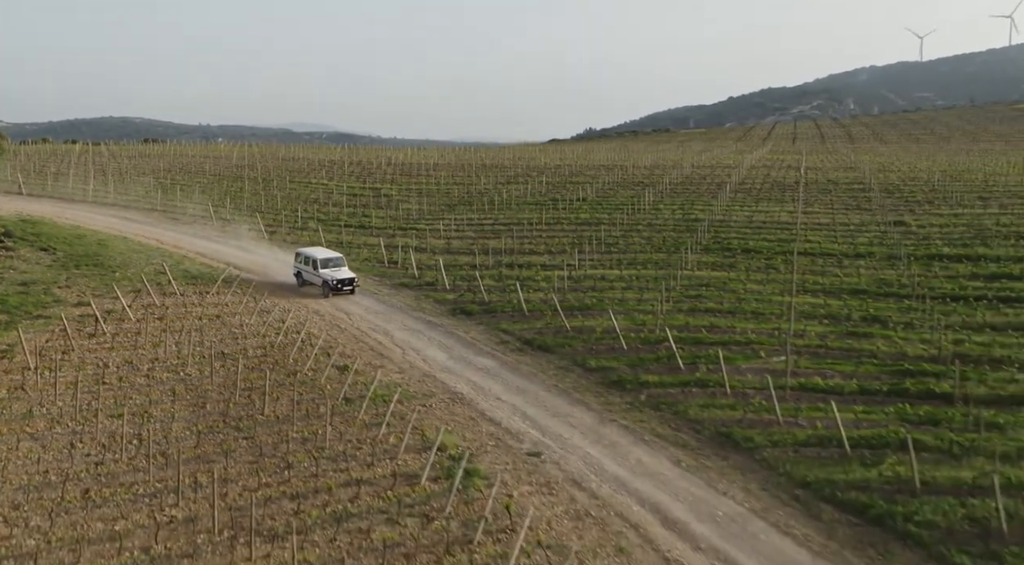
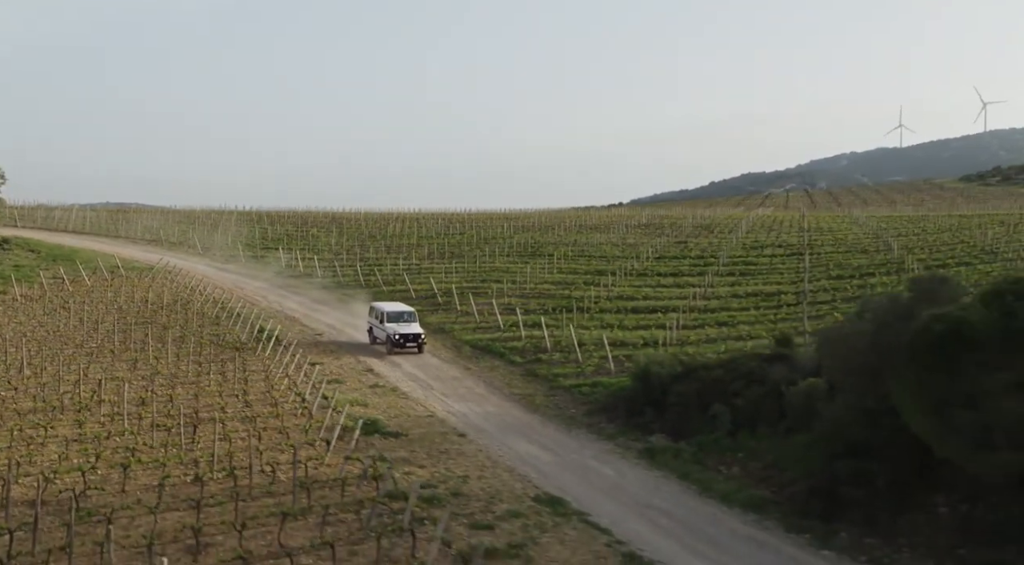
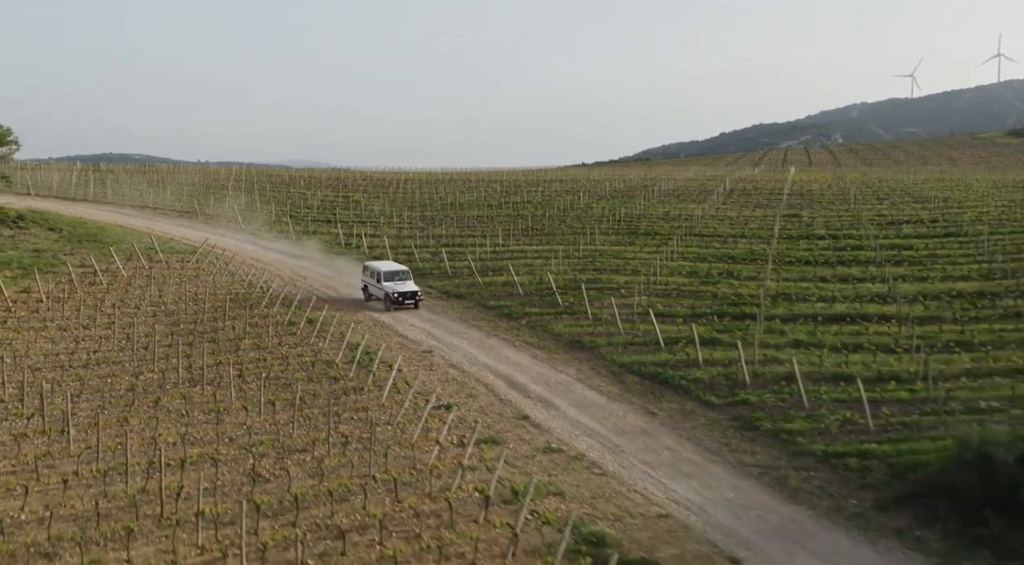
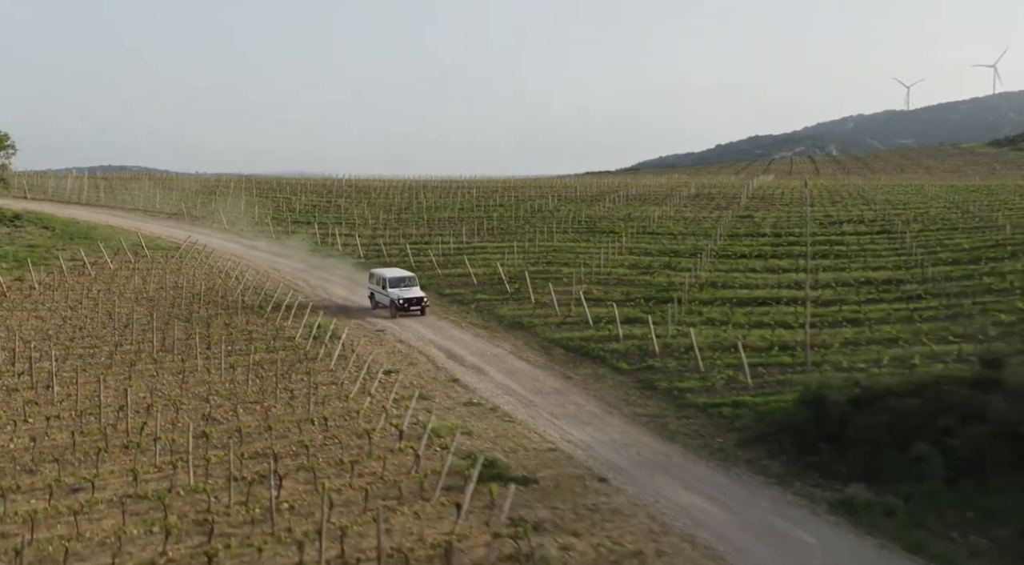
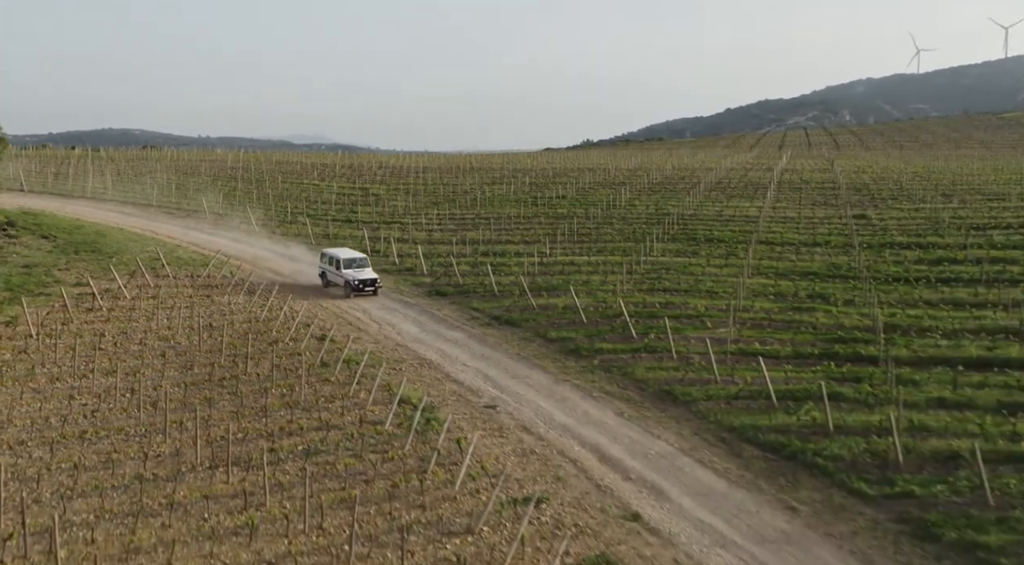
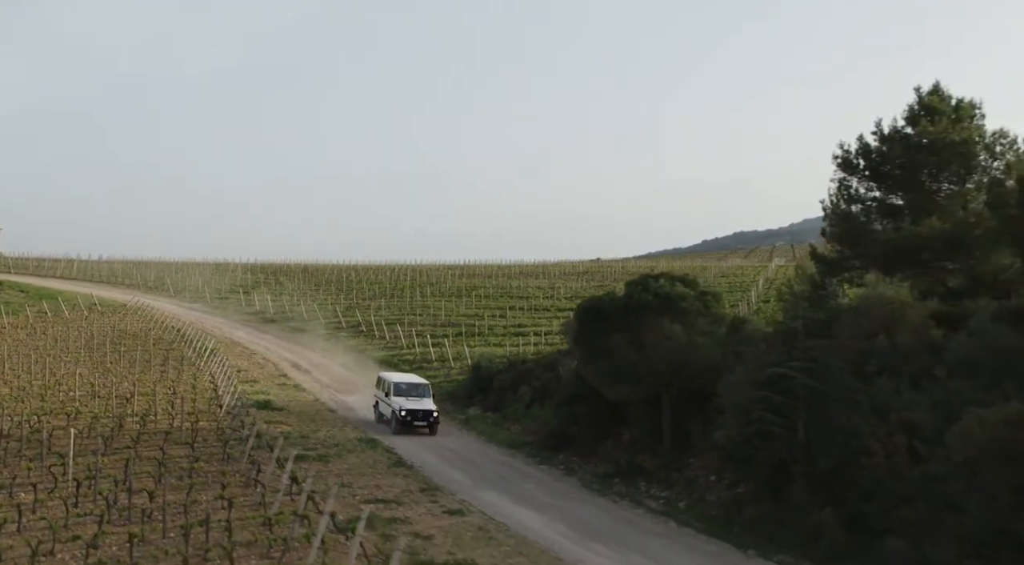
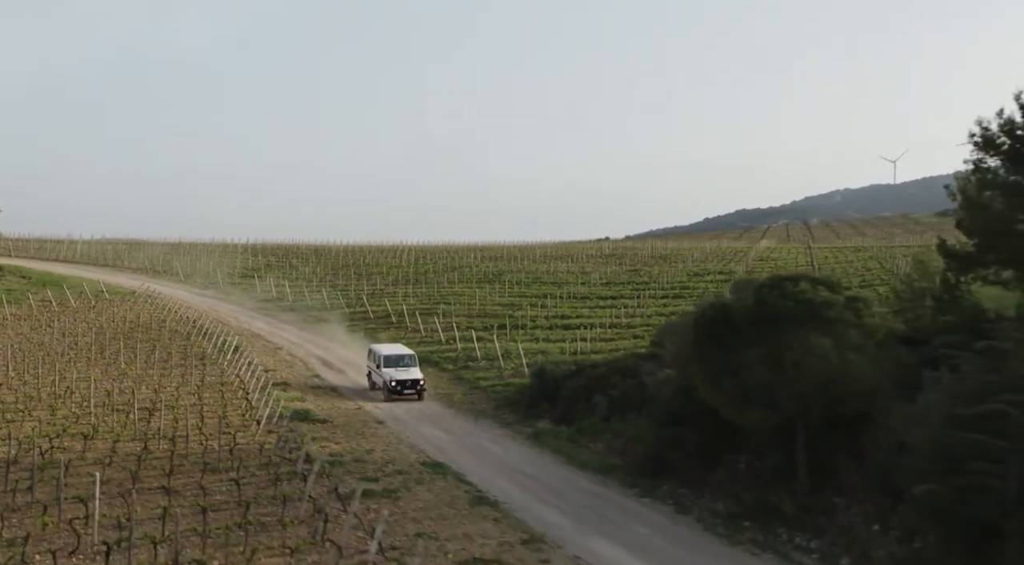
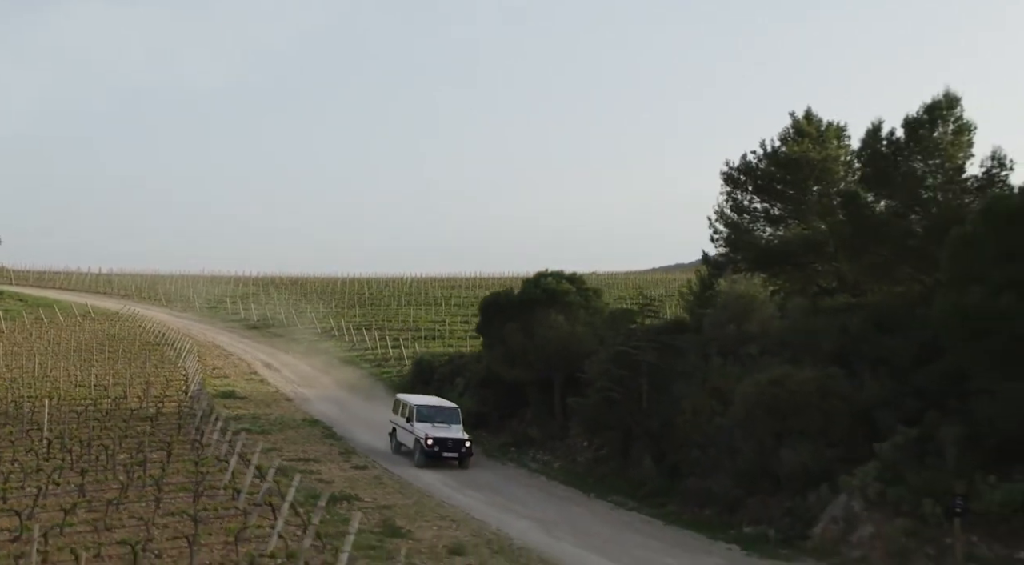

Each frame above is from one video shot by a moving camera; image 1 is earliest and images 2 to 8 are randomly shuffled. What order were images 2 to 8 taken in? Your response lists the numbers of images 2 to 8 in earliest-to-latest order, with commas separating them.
5, 3, 4, 2, 7, 6, 8
